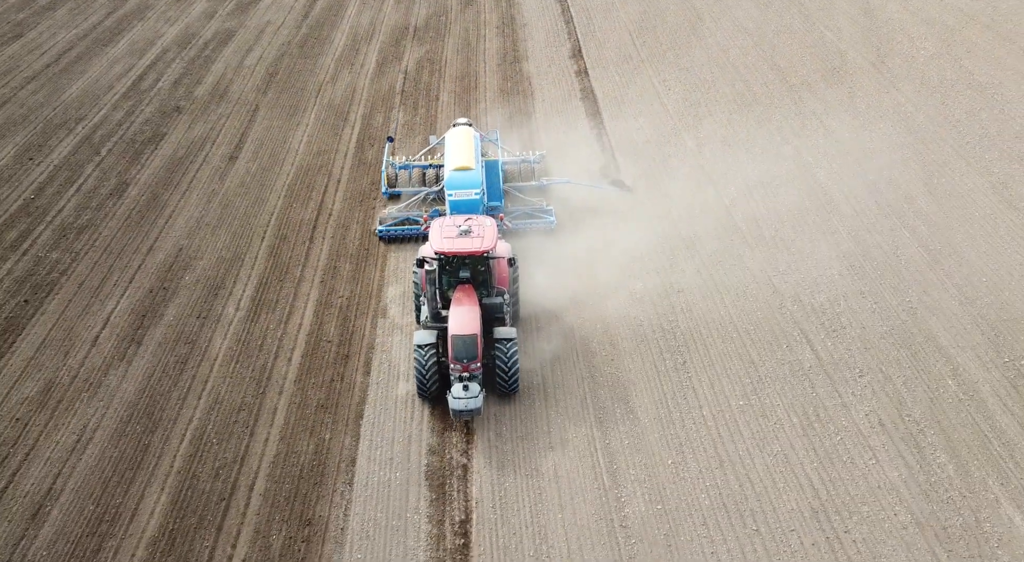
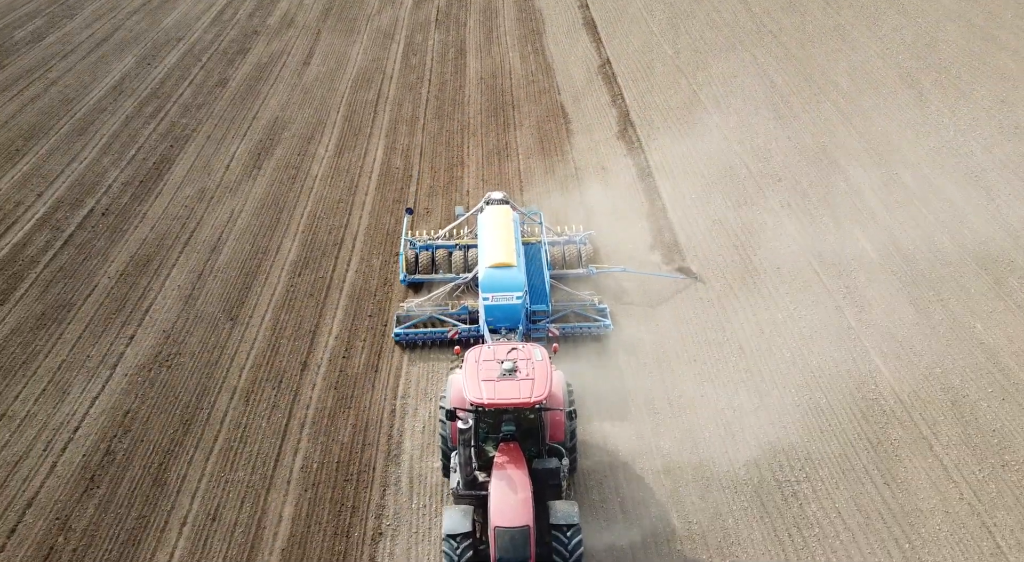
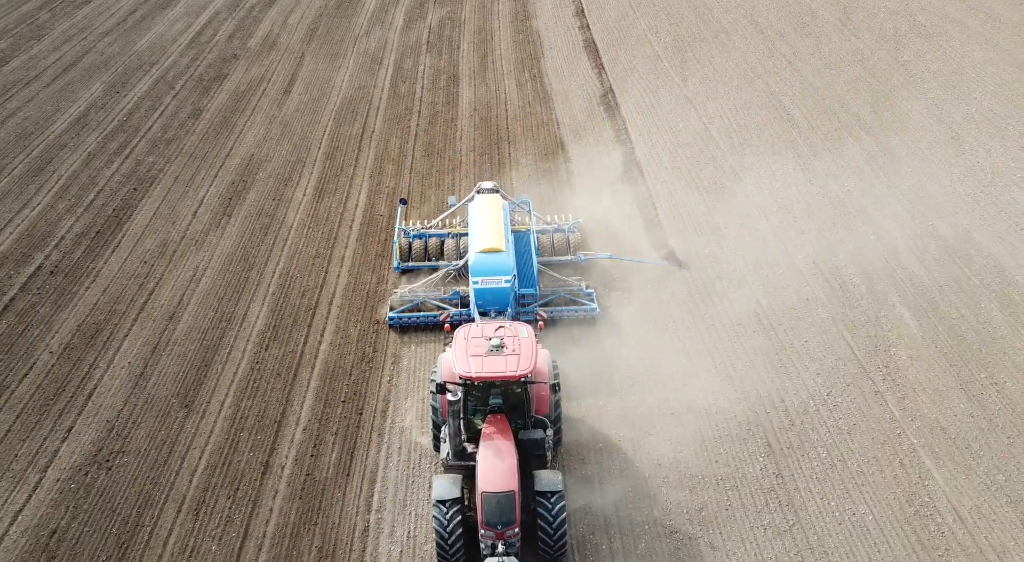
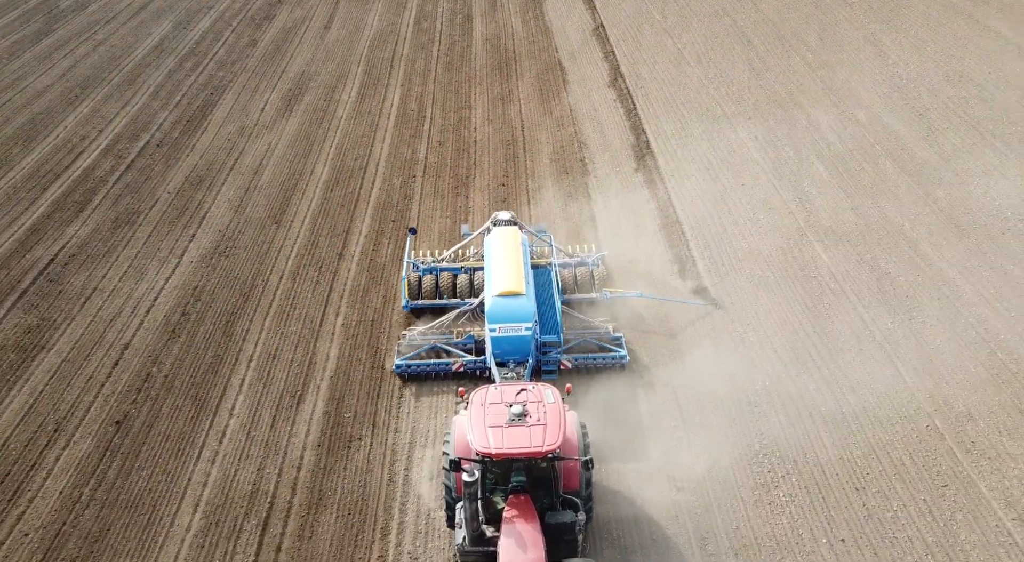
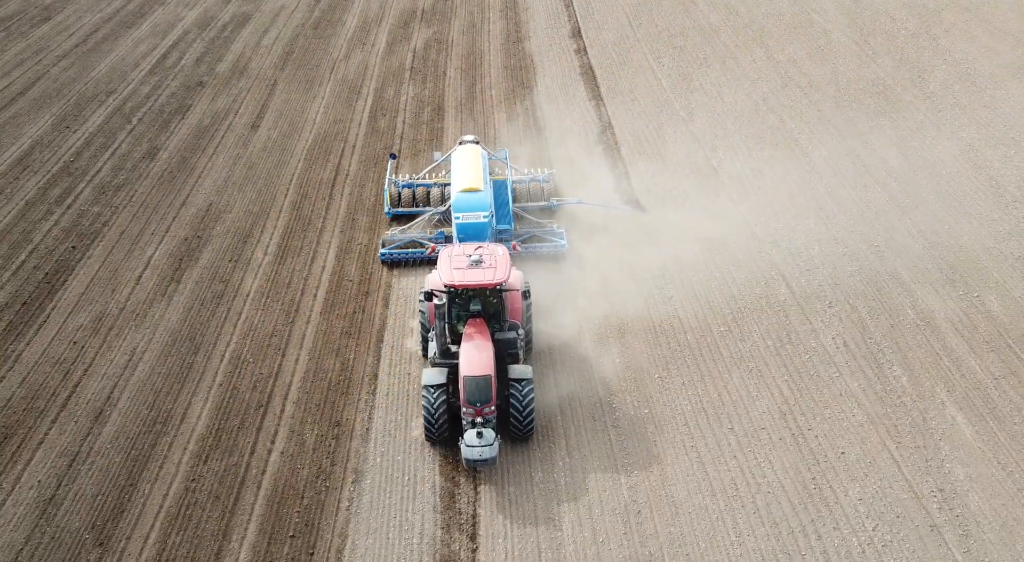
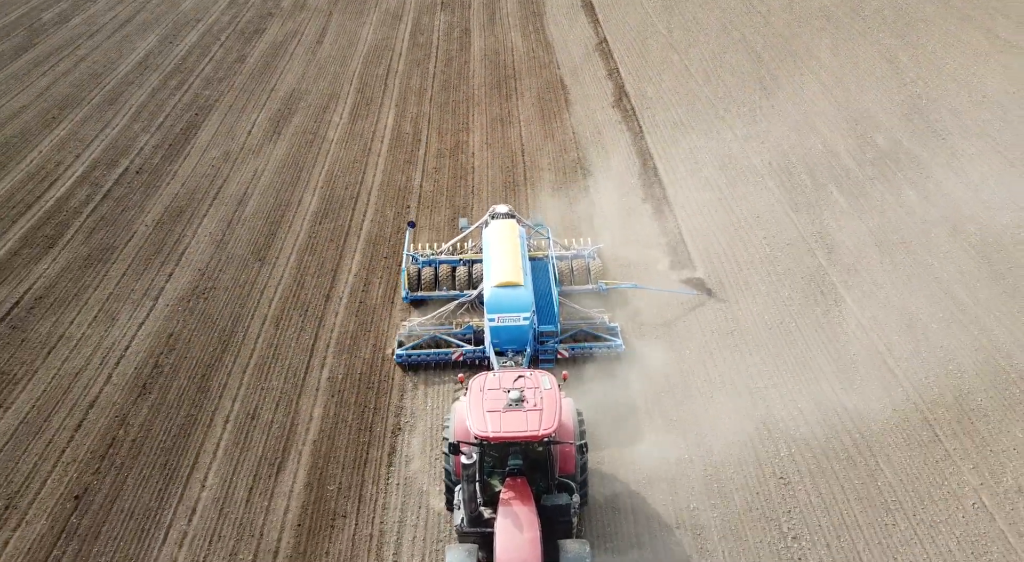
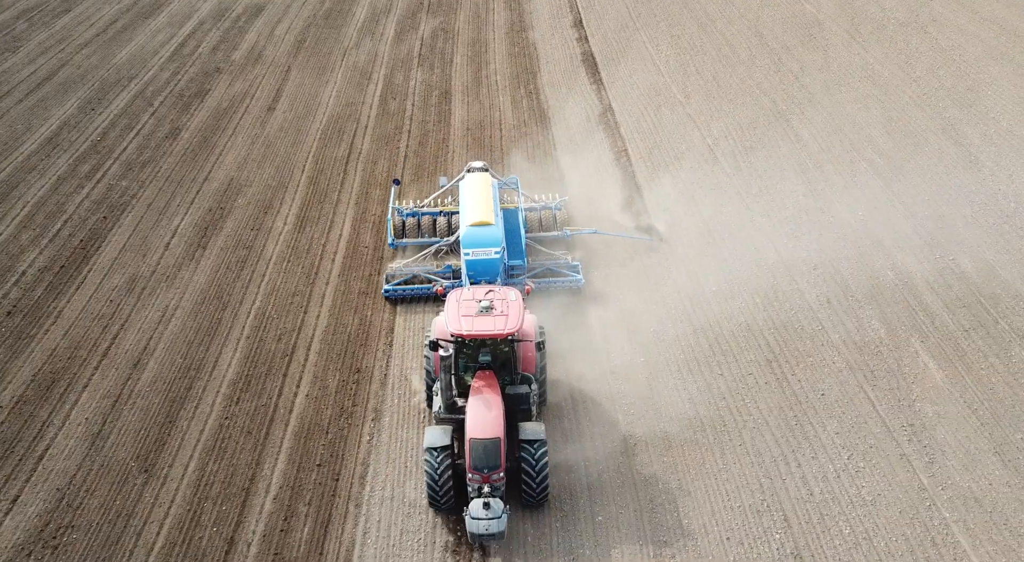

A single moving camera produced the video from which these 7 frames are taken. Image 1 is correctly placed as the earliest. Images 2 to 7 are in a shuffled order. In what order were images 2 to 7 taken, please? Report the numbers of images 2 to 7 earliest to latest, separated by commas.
5, 7, 3, 2, 6, 4
